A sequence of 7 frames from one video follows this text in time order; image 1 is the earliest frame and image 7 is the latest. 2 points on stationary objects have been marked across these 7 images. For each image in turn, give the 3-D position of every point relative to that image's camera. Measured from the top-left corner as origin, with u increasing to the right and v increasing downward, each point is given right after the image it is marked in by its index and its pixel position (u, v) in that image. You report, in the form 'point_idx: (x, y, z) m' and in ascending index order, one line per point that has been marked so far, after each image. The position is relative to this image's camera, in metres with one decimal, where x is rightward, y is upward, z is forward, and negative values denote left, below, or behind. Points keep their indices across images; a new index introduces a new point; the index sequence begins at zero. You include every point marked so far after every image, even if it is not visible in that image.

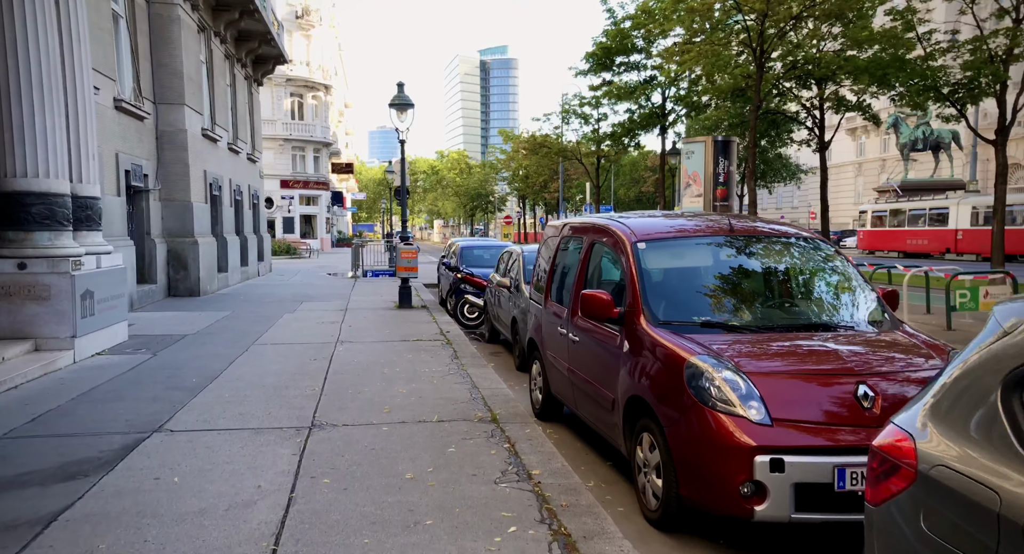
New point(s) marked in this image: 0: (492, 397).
0: (-0.2, -1.2, +6.5) m
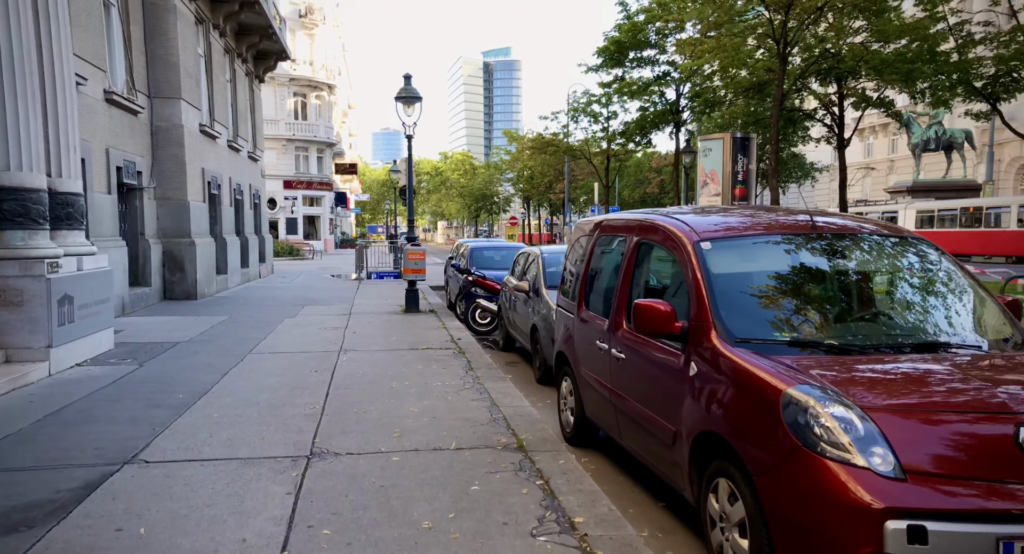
0: (0.0, -1.2, +5.7) m
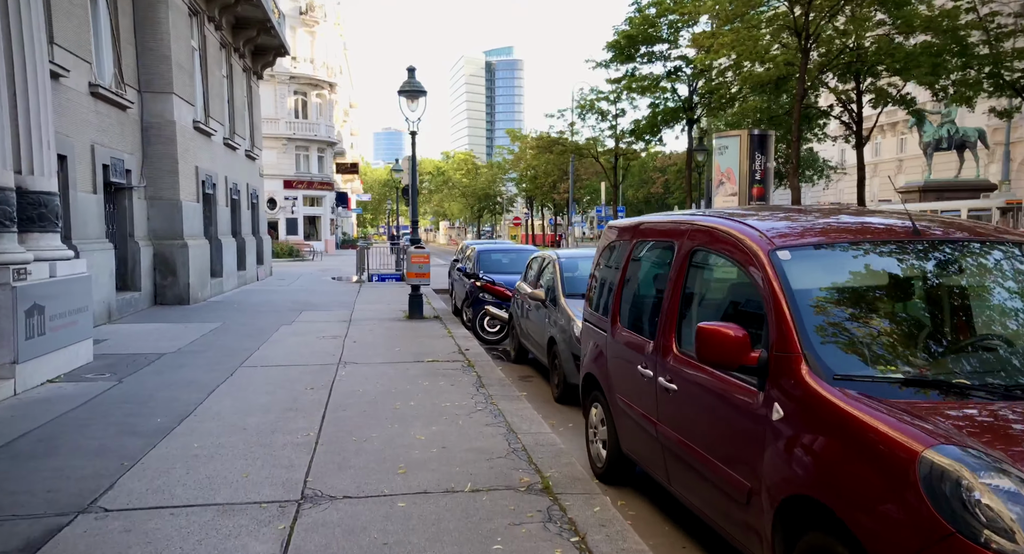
0: (+0.2, -1.3, +5.0) m
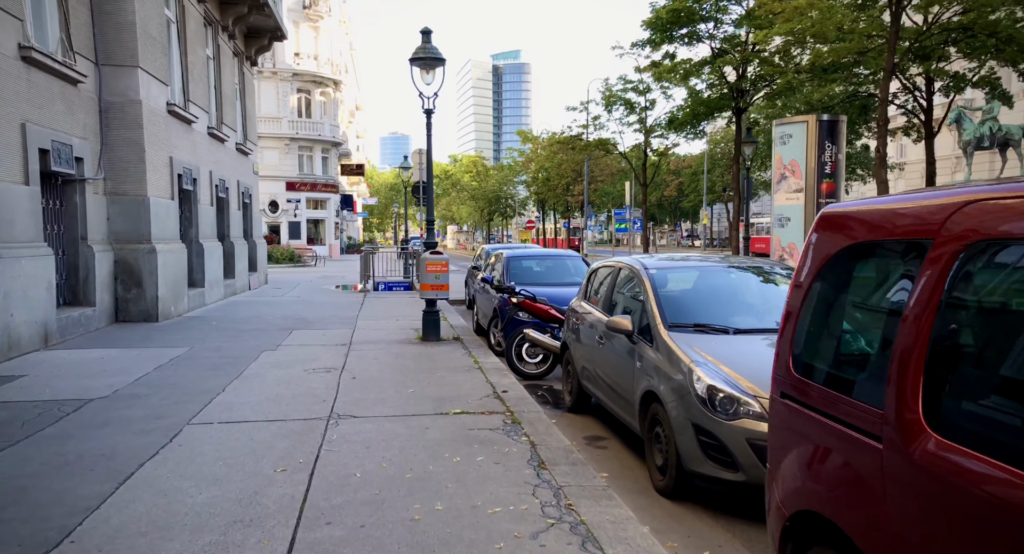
0: (+0.7, -1.4, +2.5) m
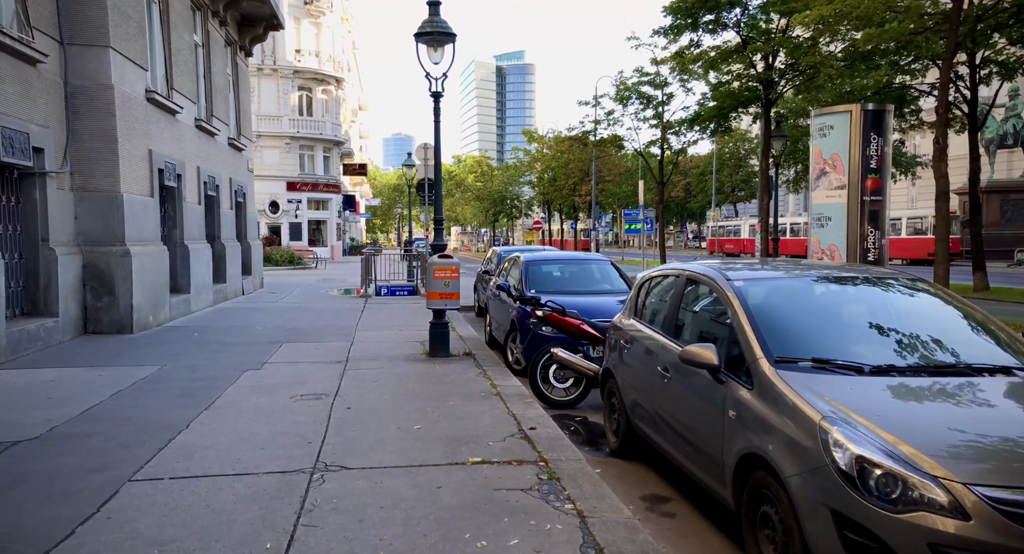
0: (+0.9, -1.5, +1.2) m
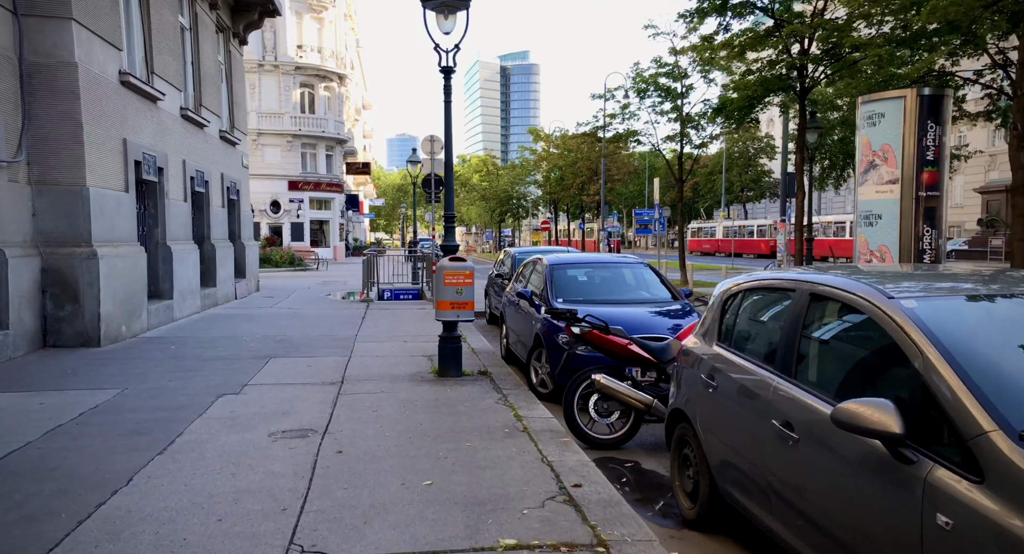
0: (+1.2, -1.6, -0.1) m
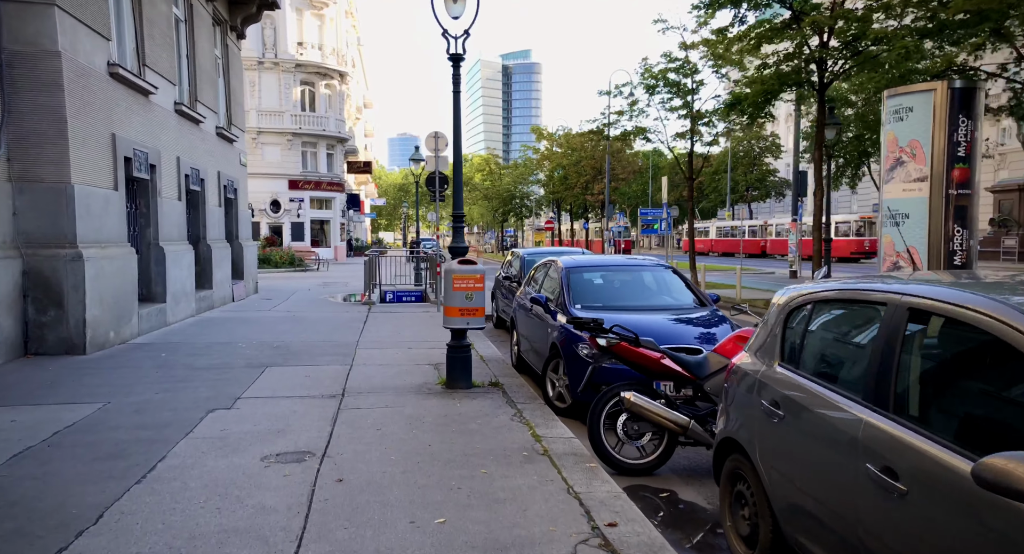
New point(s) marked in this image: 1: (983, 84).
0: (+1.3, -1.6, -0.7) m
1: (+8.0, +3.3, +11.5) m
